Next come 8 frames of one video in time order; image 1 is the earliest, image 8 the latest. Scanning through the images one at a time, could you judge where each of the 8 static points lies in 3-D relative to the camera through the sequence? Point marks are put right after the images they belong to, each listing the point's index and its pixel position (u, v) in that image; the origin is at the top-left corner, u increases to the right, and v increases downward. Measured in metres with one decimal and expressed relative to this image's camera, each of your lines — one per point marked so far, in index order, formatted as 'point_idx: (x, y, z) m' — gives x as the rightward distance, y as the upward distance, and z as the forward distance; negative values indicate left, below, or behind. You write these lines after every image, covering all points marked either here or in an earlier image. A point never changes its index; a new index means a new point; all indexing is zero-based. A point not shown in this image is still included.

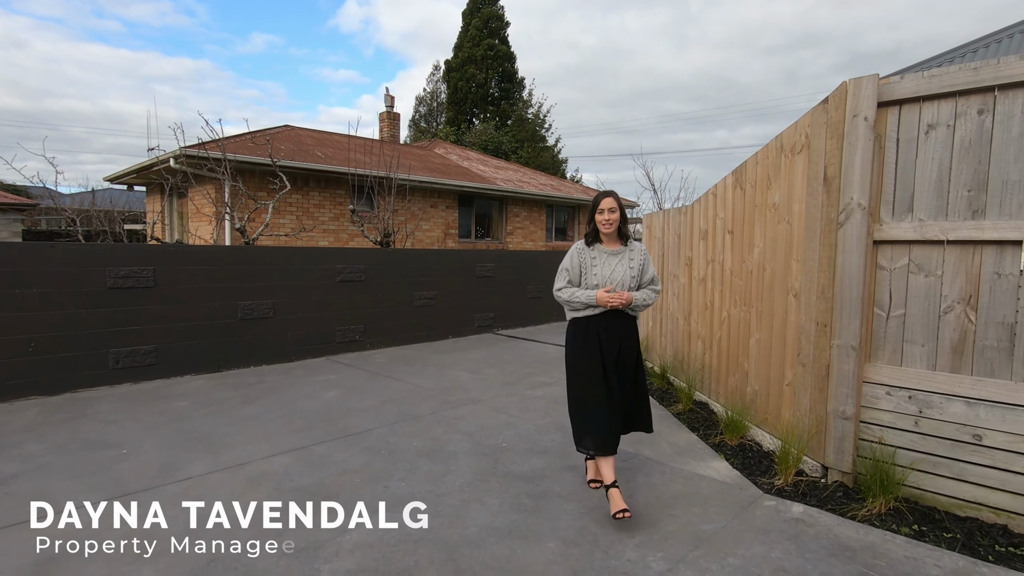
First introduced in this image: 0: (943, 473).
0: (+2.0, -0.9, +2.6) m
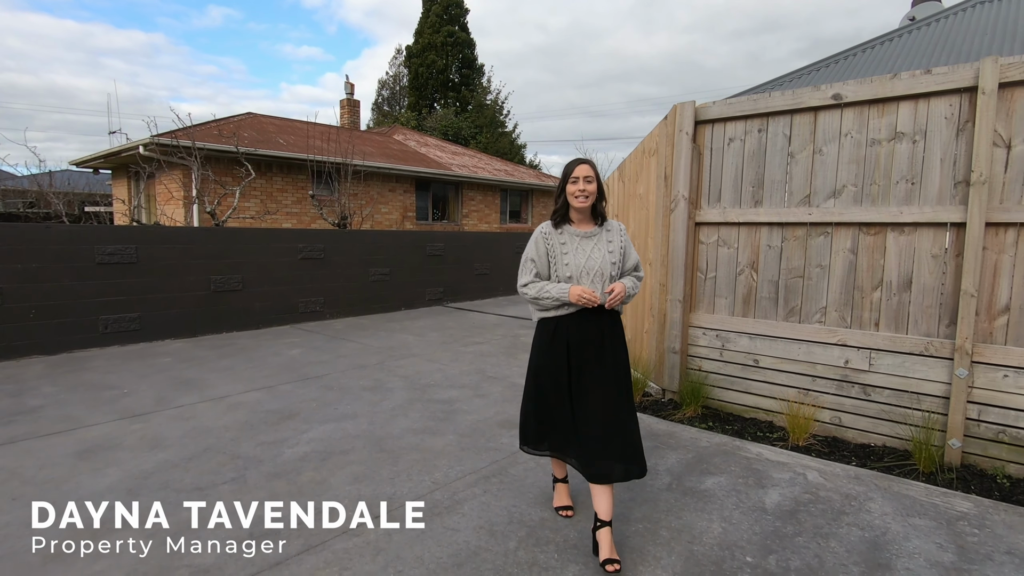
0: (+1.5, -0.7, +3.7) m
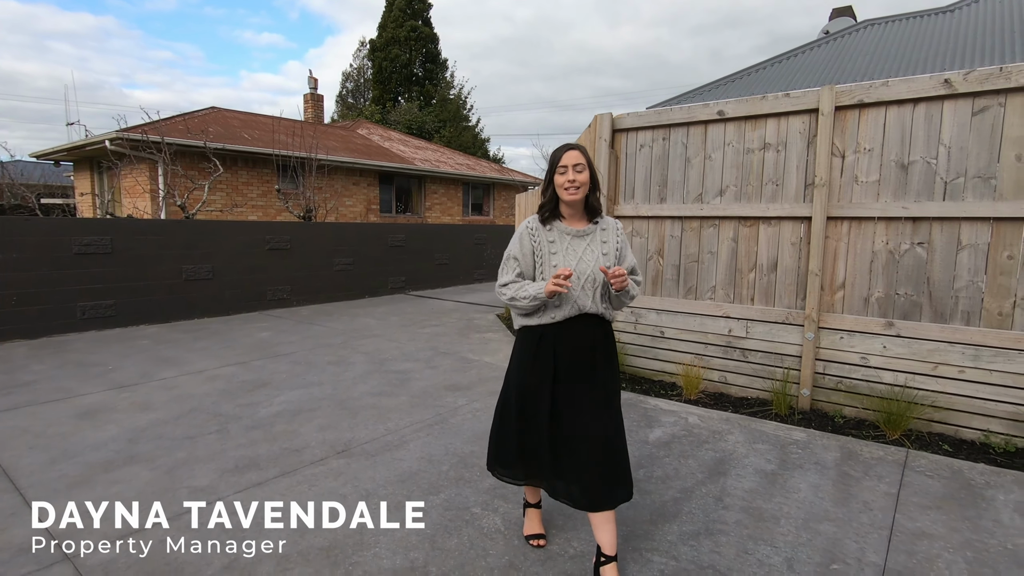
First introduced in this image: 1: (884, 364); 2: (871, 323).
0: (+1.1, -0.5, +4.4) m
1: (+2.3, -0.5, +3.4) m
2: (+2.2, -0.2, +3.4) m
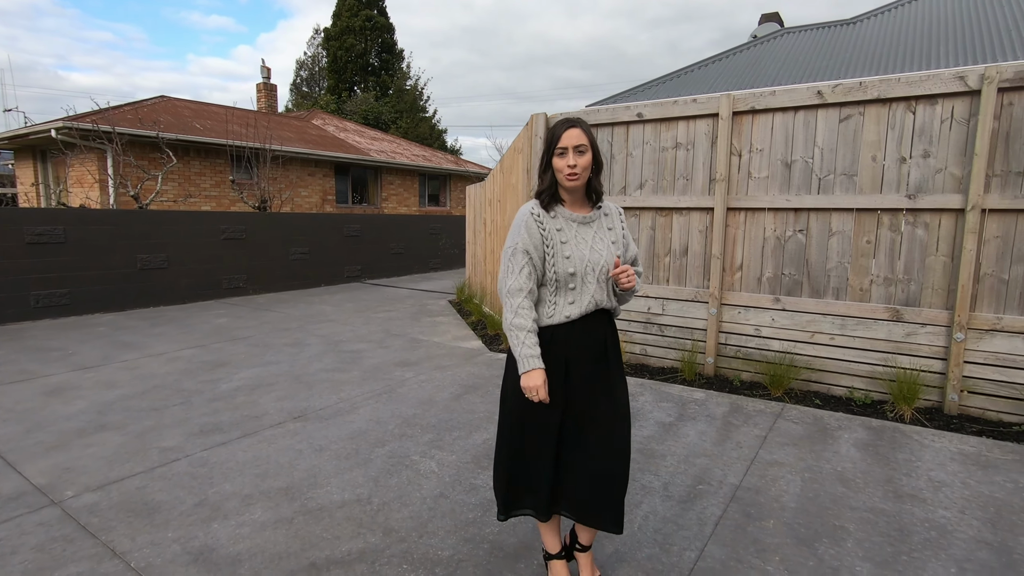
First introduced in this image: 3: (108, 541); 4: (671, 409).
0: (+0.6, -0.4, +4.9) m
1: (+1.9, -0.3, +4.0) m
2: (+1.8, -0.1, +4.0) m
3: (-1.5, -1.0, +2.1) m
4: (+1.0, -0.8, +3.5) m
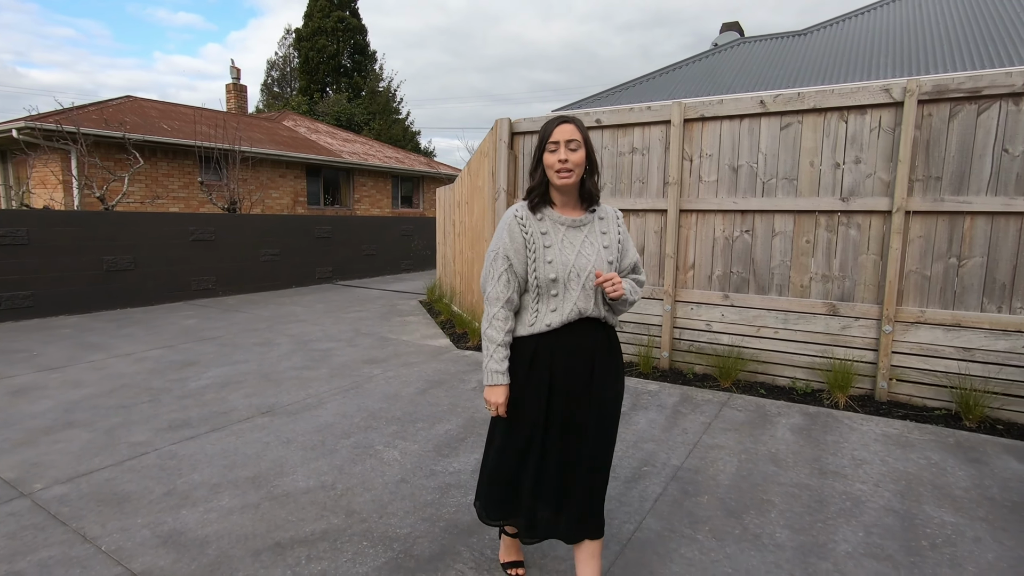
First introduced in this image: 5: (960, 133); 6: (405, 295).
0: (+0.3, -0.4, +5.1) m
1: (+1.6, -0.3, +4.2) m
2: (+1.5, -0.1, +4.2) m
3: (-1.7, -0.9, +2.2) m
4: (+0.8, -0.7, +3.7) m
5: (+2.7, +0.9, +3.4) m
6: (-1.6, -0.1, +8.5) m
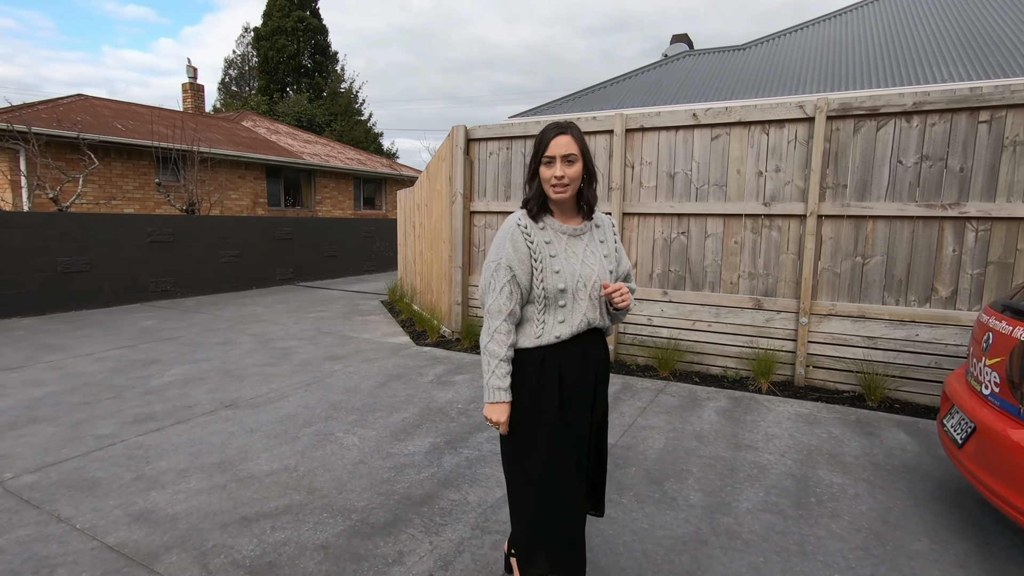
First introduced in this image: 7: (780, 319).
0: (-0.1, -0.4, +5.3) m
1: (+1.2, -0.3, +4.6) m
2: (+1.2, 0.0, +4.6) m
3: (-1.9, -0.9, +2.3) m
4: (+0.4, -0.7, +4.0) m
5: (+2.4, +1.0, +3.8) m
6: (-2.3, -0.1, +8.6) m
7: (+2.0, -0.2, +4.1) m
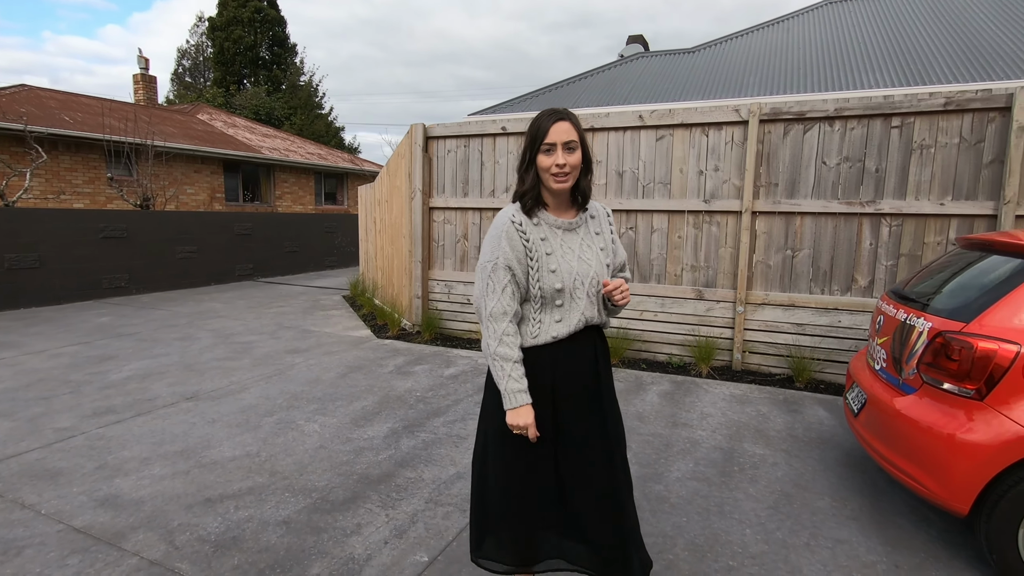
0: (-0.6, -0.3, +5.5) m
1: (+0.9, -0.2, +4.8) m
2: (+0.8, 0.0, +4.8) m
3: (-2.2, -0.9, +2.4) m
4: (+0.1, -0.7, +4.2) m
5: (+2.1, +1.0, +4.1) m
6: (-2.9, 0.0, +8.6) m
7: (+1.7, -0.2, +4.4) m
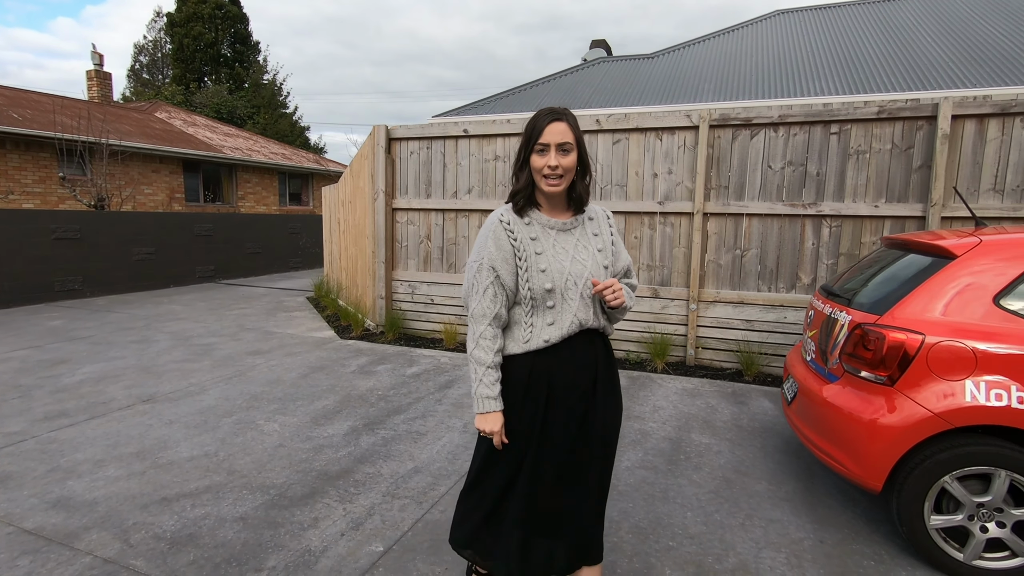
0: (-0.9, -0.3, +5.6) m
1: (+0.5, -0.2, +4.9) m
2: (+0.5, 0.0, +4.9) m
3: (-2.4, -0.9, +2.4) m
4: (-0.2, -0.7, +4.3) m
5: (+1.8, +1.1, +4.3) m
6: (-3.4, -0.1, +8.6) m
7: (+1.3, -0.2, +4.6) m
